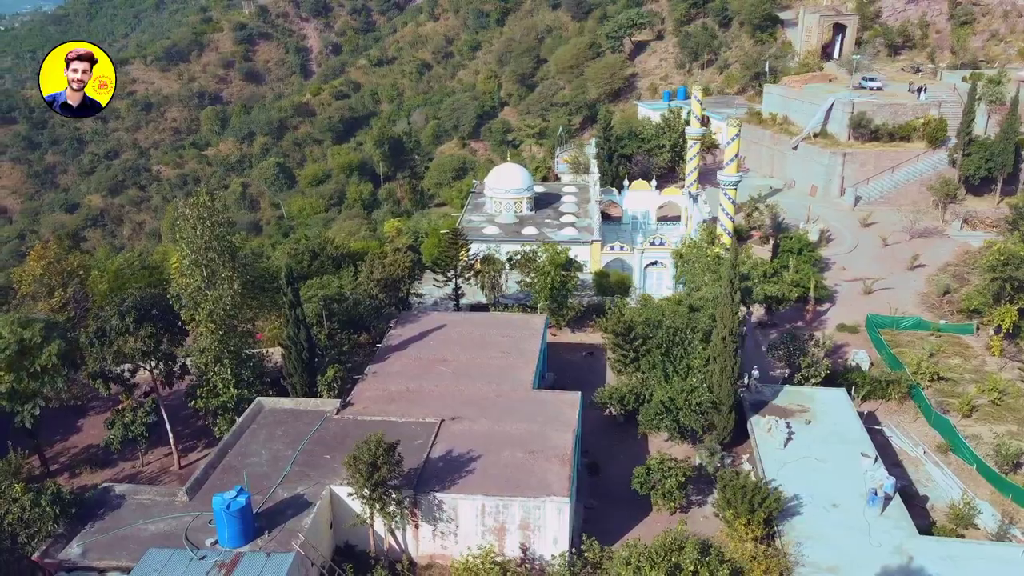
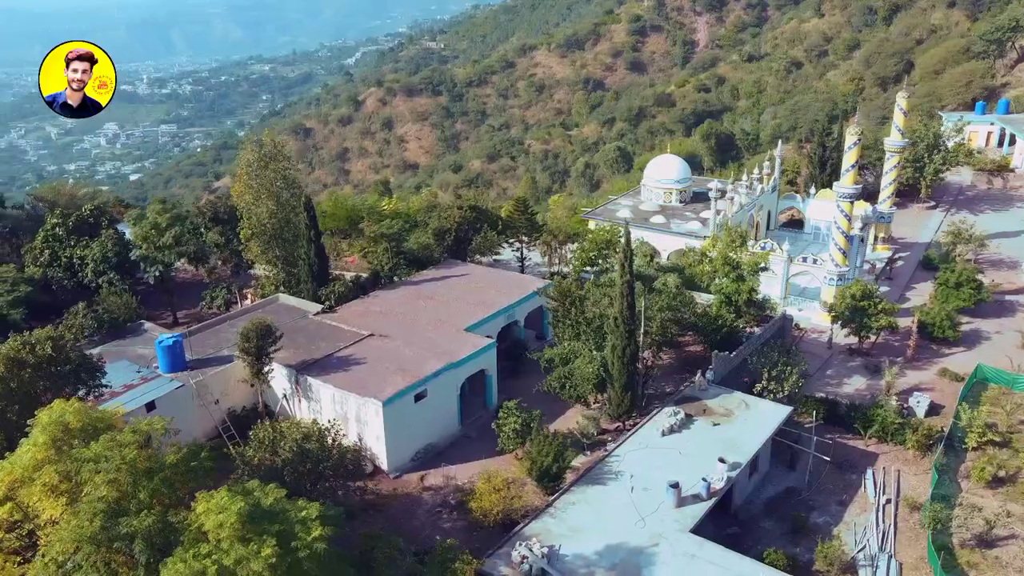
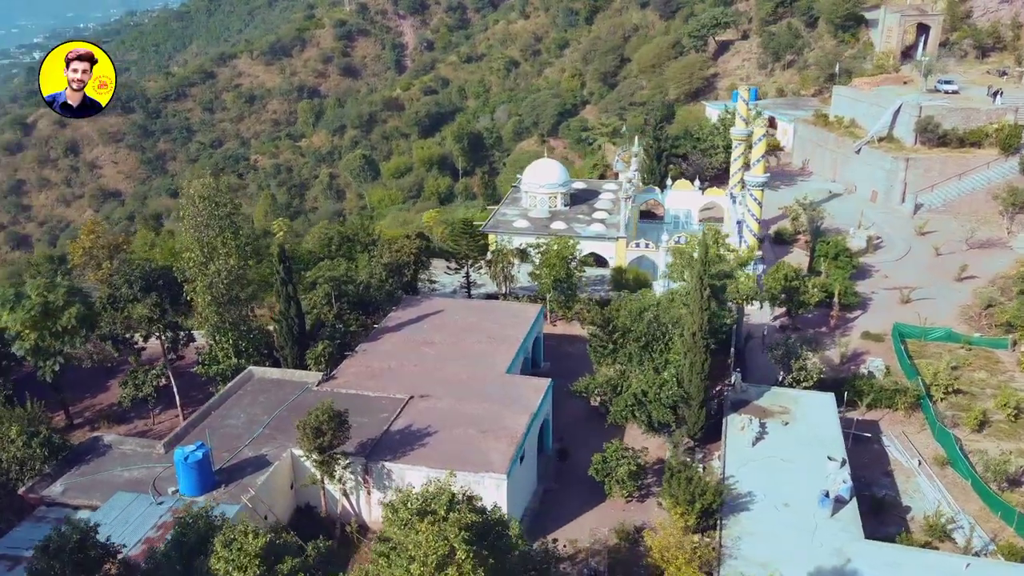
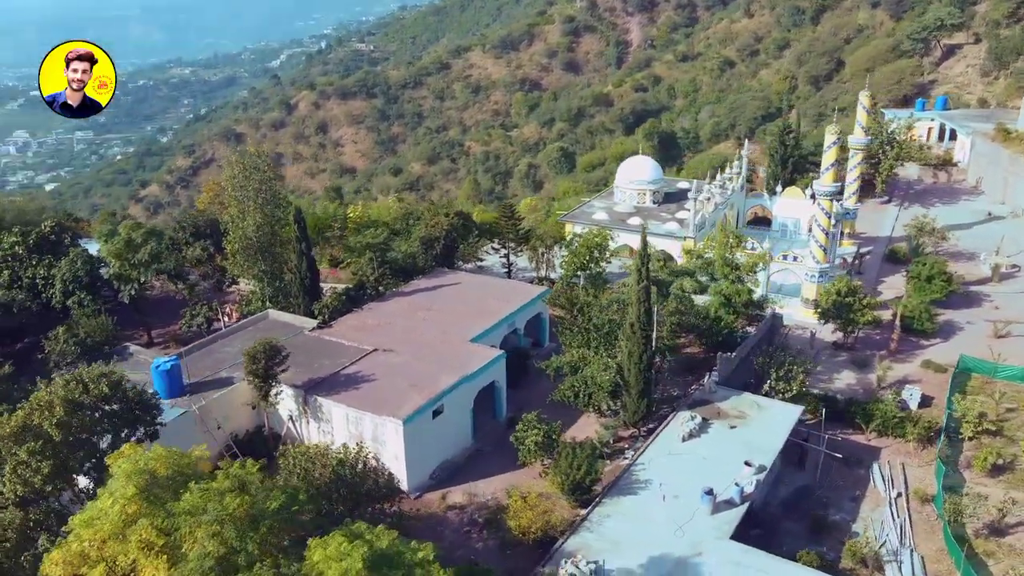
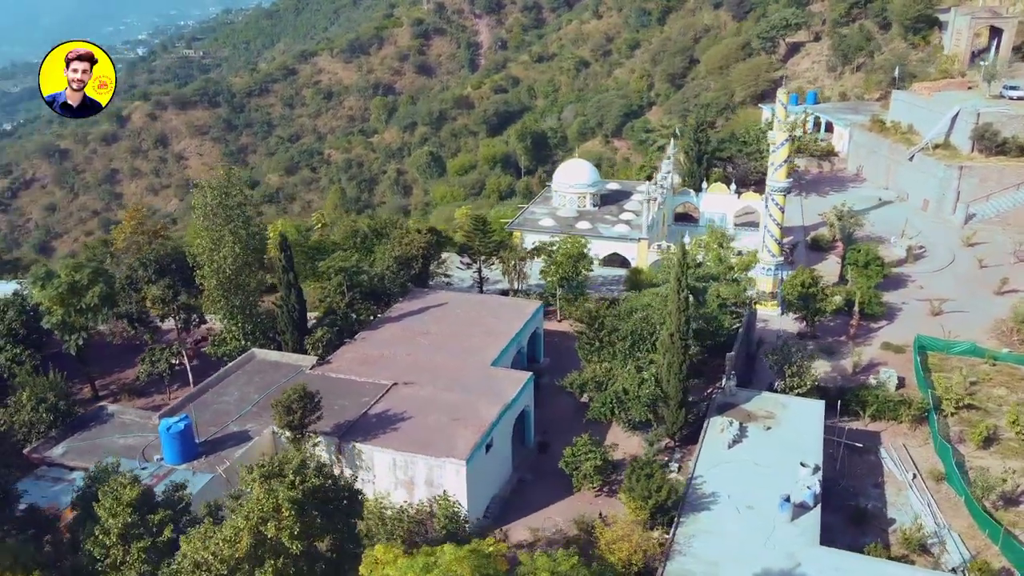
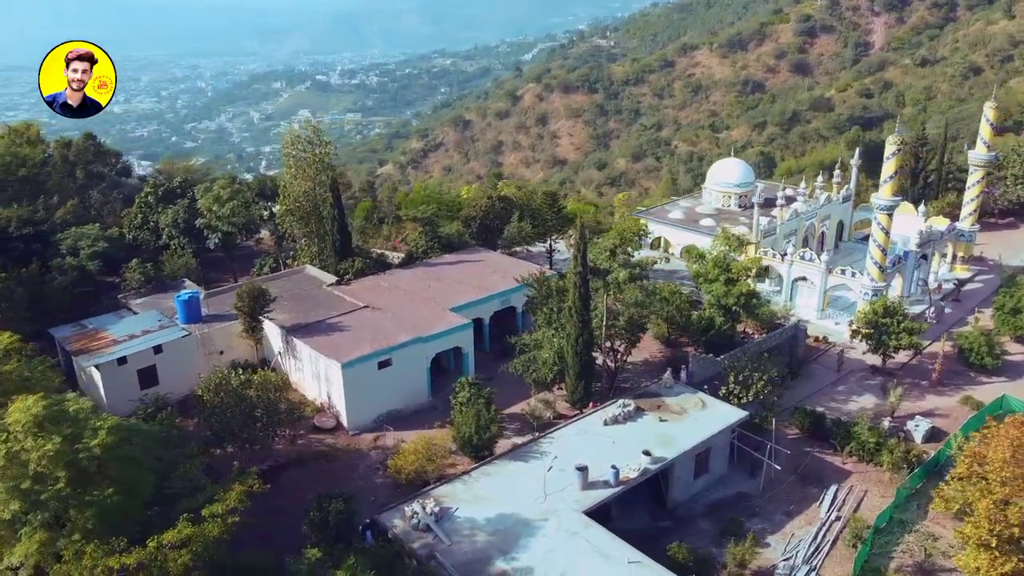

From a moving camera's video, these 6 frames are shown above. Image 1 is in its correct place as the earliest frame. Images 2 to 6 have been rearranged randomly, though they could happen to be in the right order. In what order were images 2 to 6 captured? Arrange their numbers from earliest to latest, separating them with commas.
3, 5, 4, 2, 6
